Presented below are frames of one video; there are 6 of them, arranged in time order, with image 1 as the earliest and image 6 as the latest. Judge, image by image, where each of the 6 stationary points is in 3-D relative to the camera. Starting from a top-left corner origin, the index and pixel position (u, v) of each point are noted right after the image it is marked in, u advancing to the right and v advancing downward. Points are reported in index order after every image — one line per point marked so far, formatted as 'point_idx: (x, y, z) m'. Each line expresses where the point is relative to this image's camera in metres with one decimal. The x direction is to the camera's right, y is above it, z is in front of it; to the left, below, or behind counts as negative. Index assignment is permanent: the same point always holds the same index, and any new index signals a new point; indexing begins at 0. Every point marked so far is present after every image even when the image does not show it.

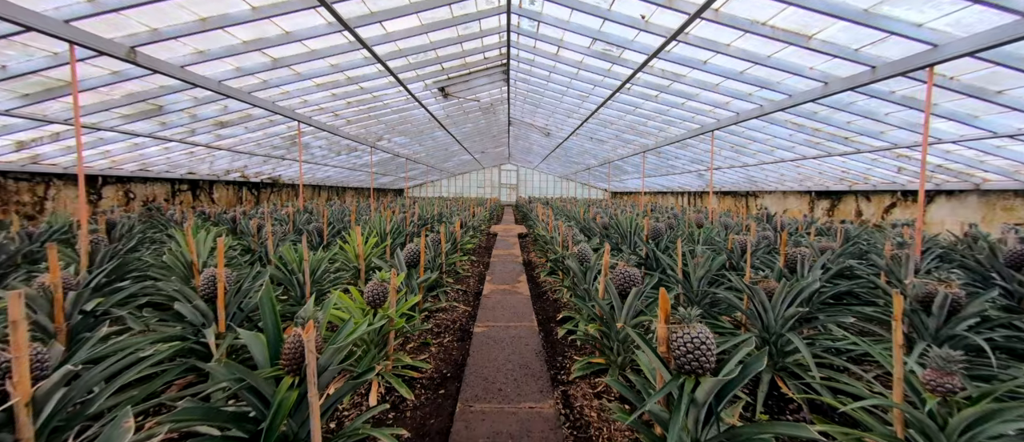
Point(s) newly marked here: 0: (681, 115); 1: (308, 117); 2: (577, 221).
0: (+4.2, +2.6, +8.2) m
1: (-5.0, +2.5, +7.9) m
2: (+1.6, 0.0, +8.0) m
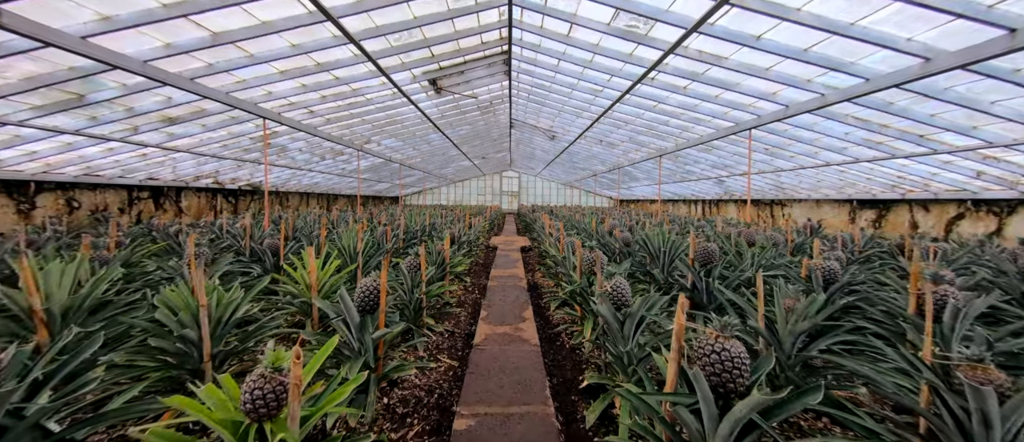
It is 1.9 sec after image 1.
0: (+4.2, +2.4, +7.0) m
1: (-4.9, +2.2, +6.8) m
2: (+1.7, -0.3, +6.8) m
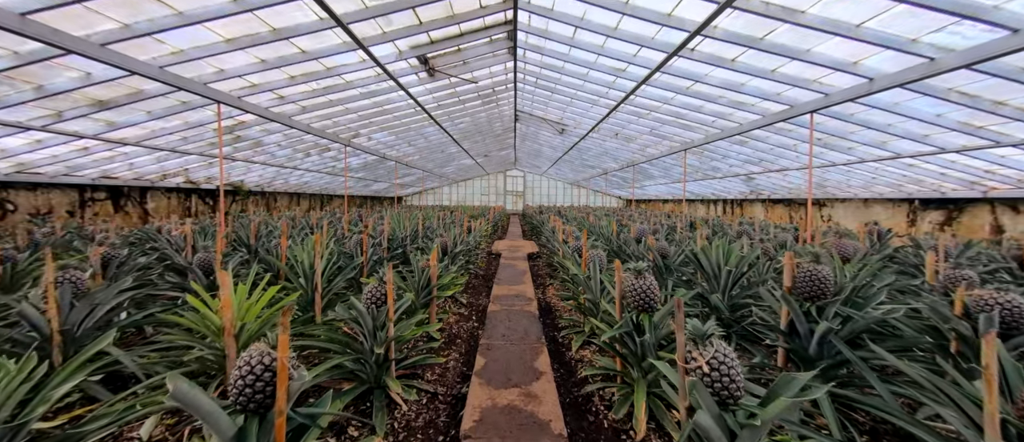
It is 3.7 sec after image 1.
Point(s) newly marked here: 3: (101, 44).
0: (+4.3, +2.3, +5.8) m
1: (-4.8, +2.1, +5.6) m
2: (+1.8, -0.4, +5.6) m
3: (-4.8, +2.1, +3.8) m
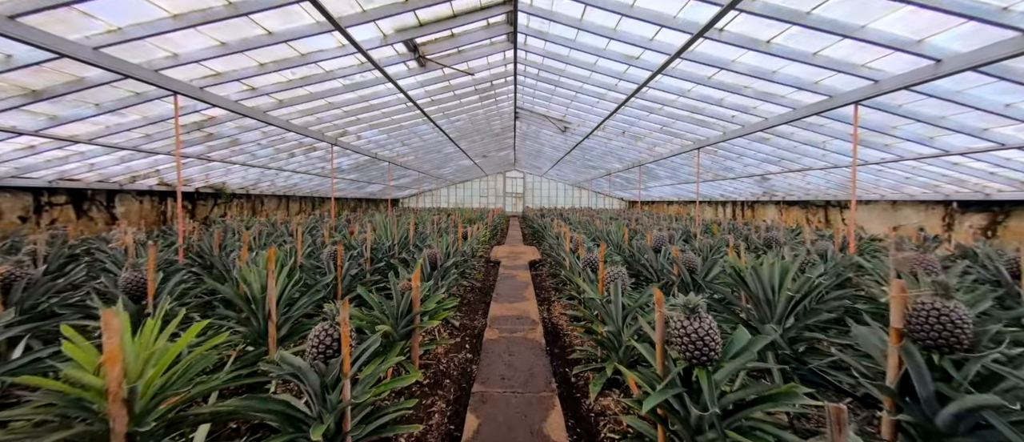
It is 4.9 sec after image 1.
0: (+4.3, +2.2, +5.1) m
1: (-4.8, +2.0, +5.0) m
2: (+1.8, -0.5, +4.9) m
3: (-4.8, +1.9, +3.1) m
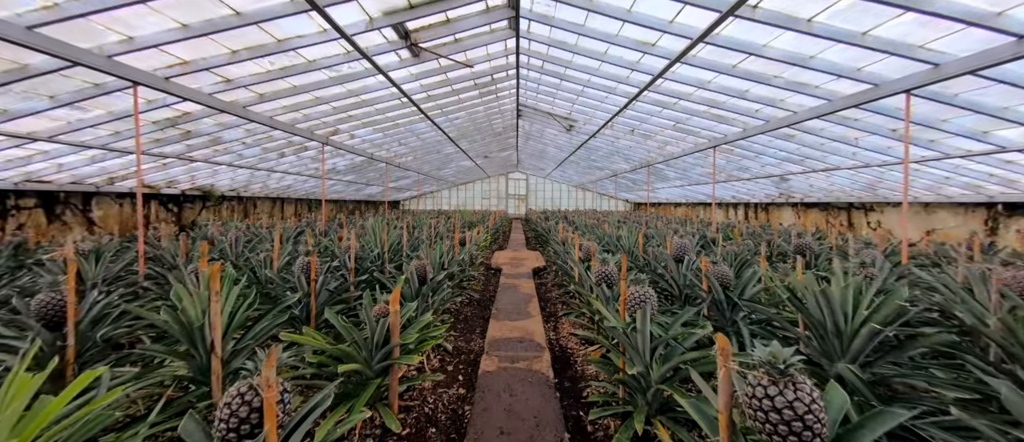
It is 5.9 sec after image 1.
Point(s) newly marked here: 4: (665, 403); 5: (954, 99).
0: (+4.4, +2.1, +4.5) m
1: (-4.8, +1.9, +4.4) m
2: (+1.8, -0.6, +4.3) m
3: (-4.7, +1.9, +2.6) m
4: (+1.0, -1.2, +2.2) m
5: (+5.8, +1.6, +4.3) m
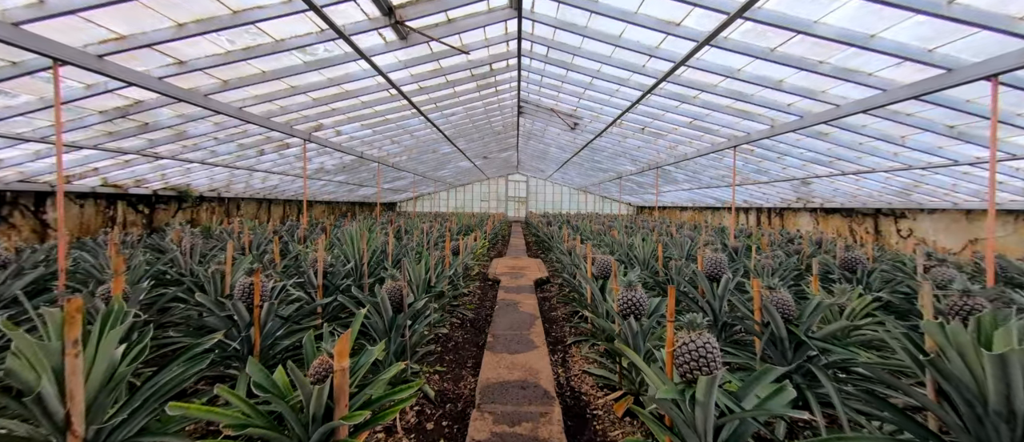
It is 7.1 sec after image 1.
0: (+4.4, +2.0, +3.8) m
1: (-4.8, +1.9, +3.7) m
2: (+1.8, -0.7, +3.6) m
3: (-4.7, +1.8, +1.9) m
4: (+1.0, -1.3, +1.4) m
5: (+5.8, +1.5, +3.6) m
